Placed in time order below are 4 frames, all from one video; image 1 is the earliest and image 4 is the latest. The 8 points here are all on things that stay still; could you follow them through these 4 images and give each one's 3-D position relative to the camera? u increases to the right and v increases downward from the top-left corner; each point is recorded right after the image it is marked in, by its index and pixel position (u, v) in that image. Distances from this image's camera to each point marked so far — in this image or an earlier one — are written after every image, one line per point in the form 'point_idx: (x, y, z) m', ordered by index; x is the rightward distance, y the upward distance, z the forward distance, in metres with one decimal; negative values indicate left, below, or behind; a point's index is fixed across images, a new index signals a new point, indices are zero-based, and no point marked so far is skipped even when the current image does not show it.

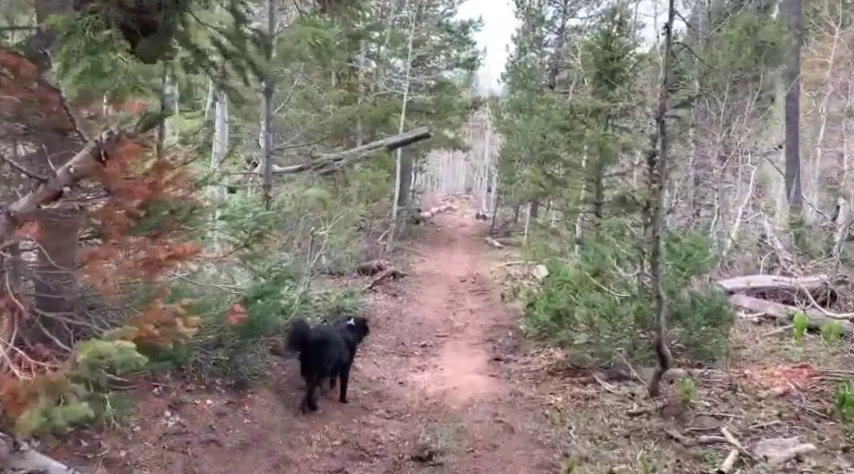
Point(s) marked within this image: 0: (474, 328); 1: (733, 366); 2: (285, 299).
0: (+1.0, -1.9, +15.2) m
1: (+4.4, -1.8, +10.2) m
2: (-2.0, -0.9, +10.1) m
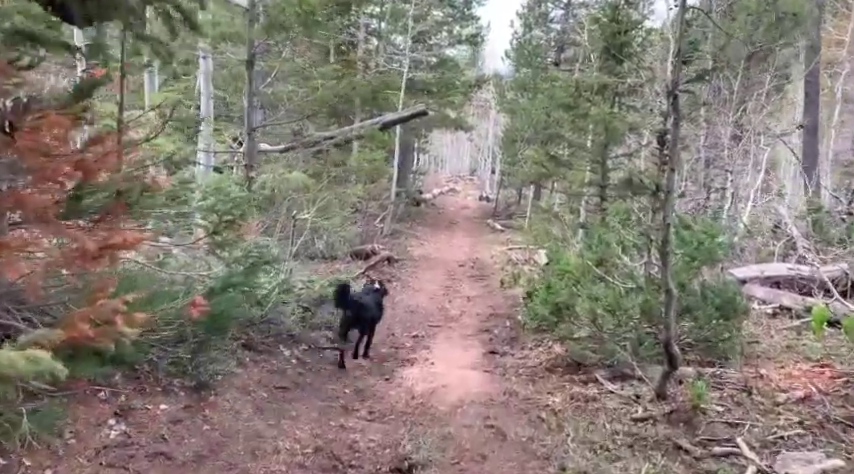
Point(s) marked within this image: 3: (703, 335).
0: (+0.9, -1.6, +14.4) m
1: (+4.2, -1.7, +9.4) m
2: (-2.2, -0.7, +9.3) m
3: (+3.6, -1.3, +9.2) m
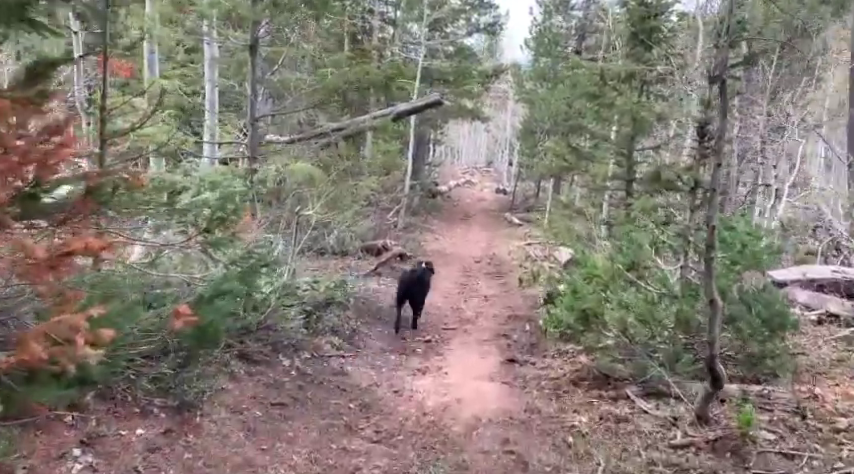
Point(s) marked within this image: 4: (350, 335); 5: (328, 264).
0: (+1.1, -1.6, +13.6) m
1: (+4.3, -1.7, +8.4) m
2: (-2.0, -0.7, +8.5) m
3: (+3.7, -1.3, +8.3) m
4: (-1.1, -1.4, +10.6) m
5: (-2.2, -0.6, +16.1) m
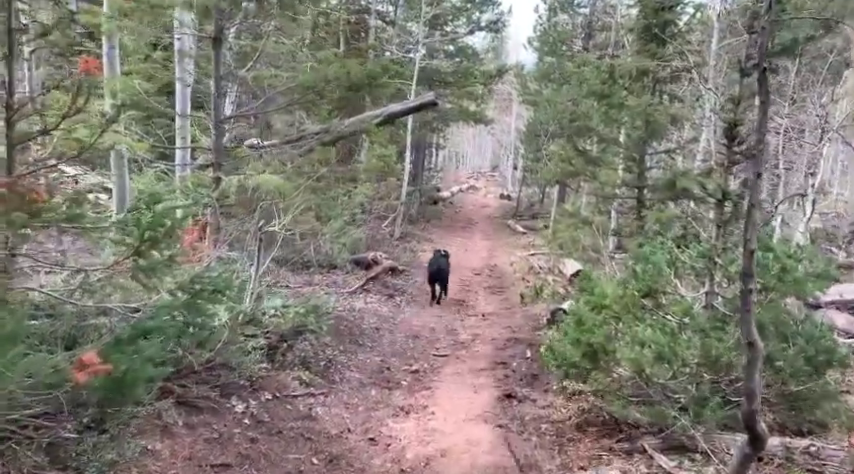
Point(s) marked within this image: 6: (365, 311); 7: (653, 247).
0: (+1.0, -1.8, +12.2) m
1: (+4.1, -1.9, +7.1) m
2: (-2.2, -0.9, +7.2) m
3: (+3.5, -1.5, +7.0) m
4: (-1.3, -1.7, +9.2) m
5: (-2.4, -0.9, +14.8) m
6: (-1.1, -1.3, +13.0) m
7: (+2.7, -0.1, +8.7) m
